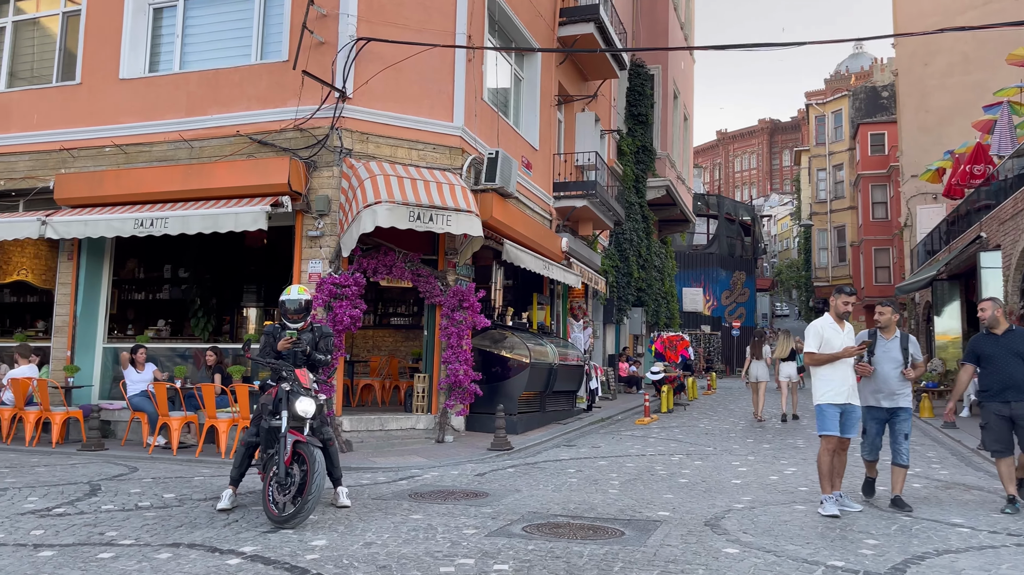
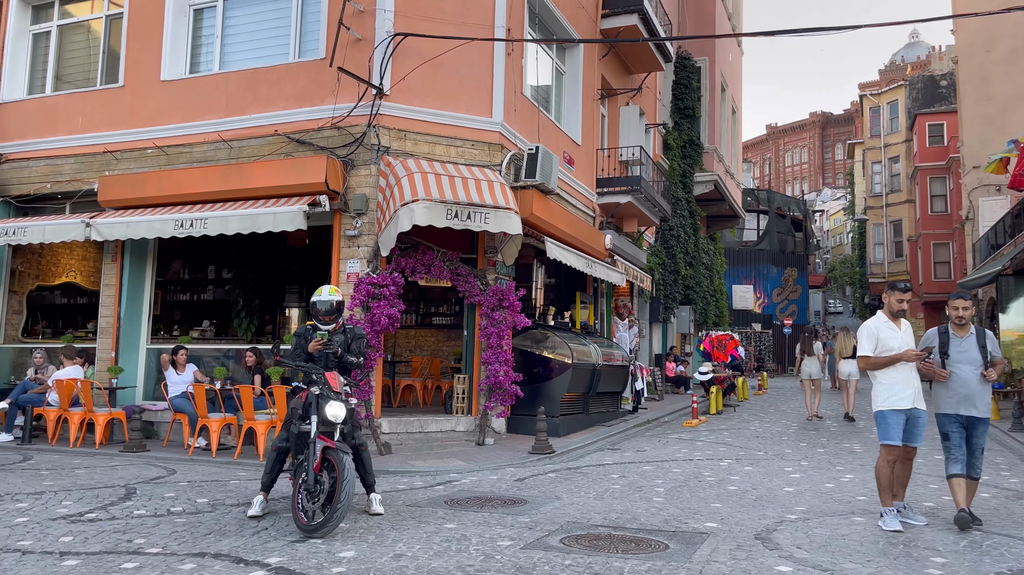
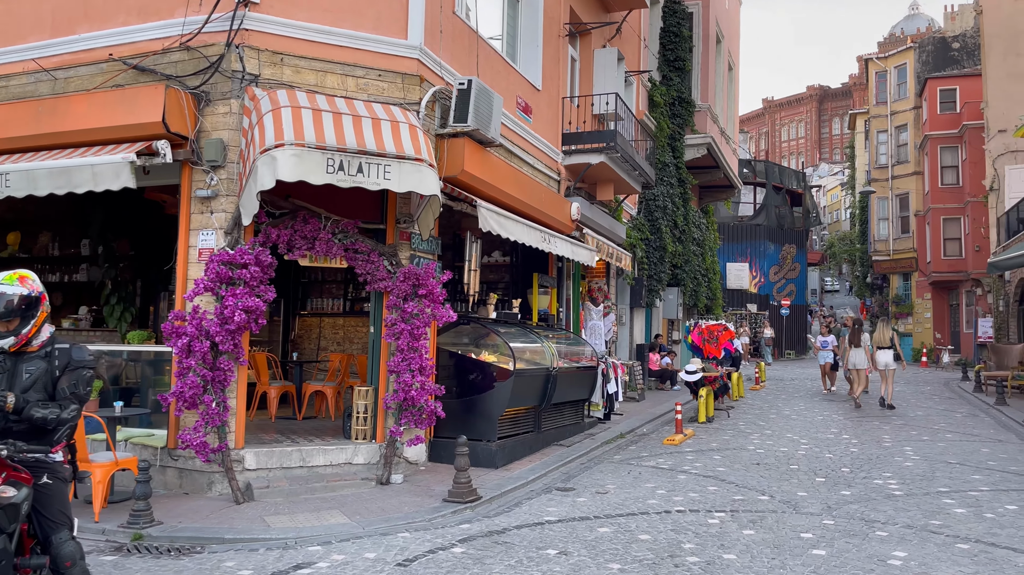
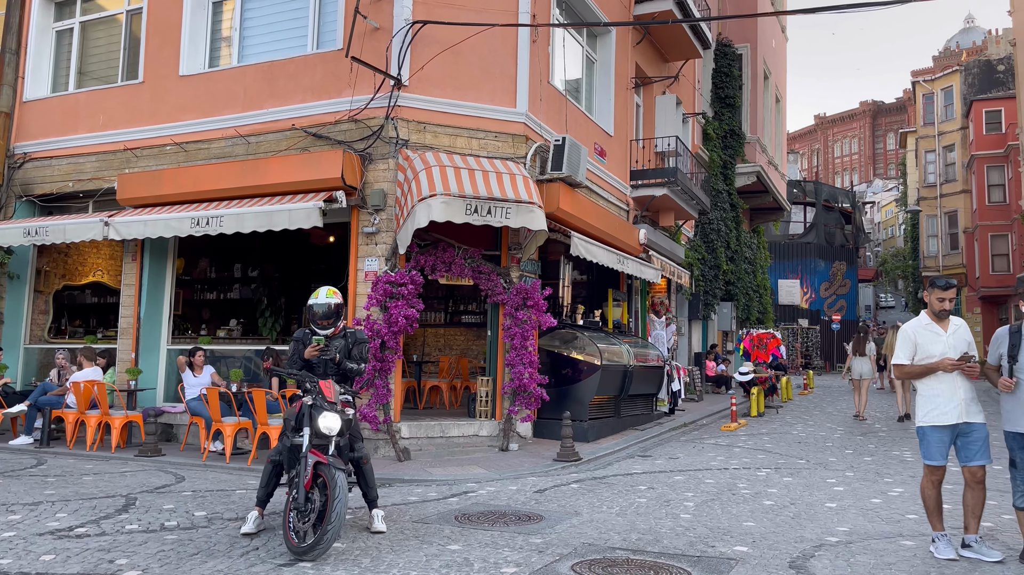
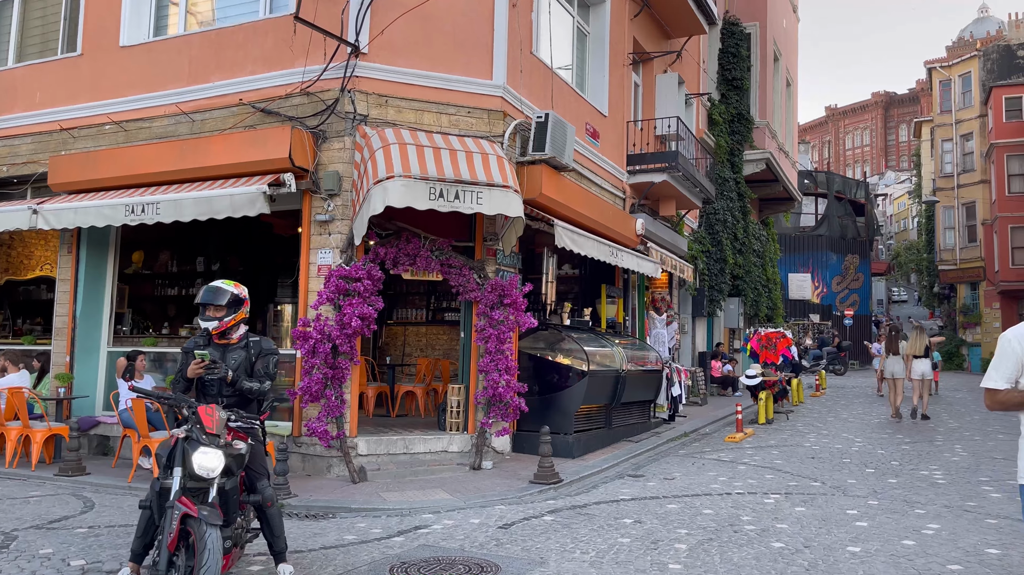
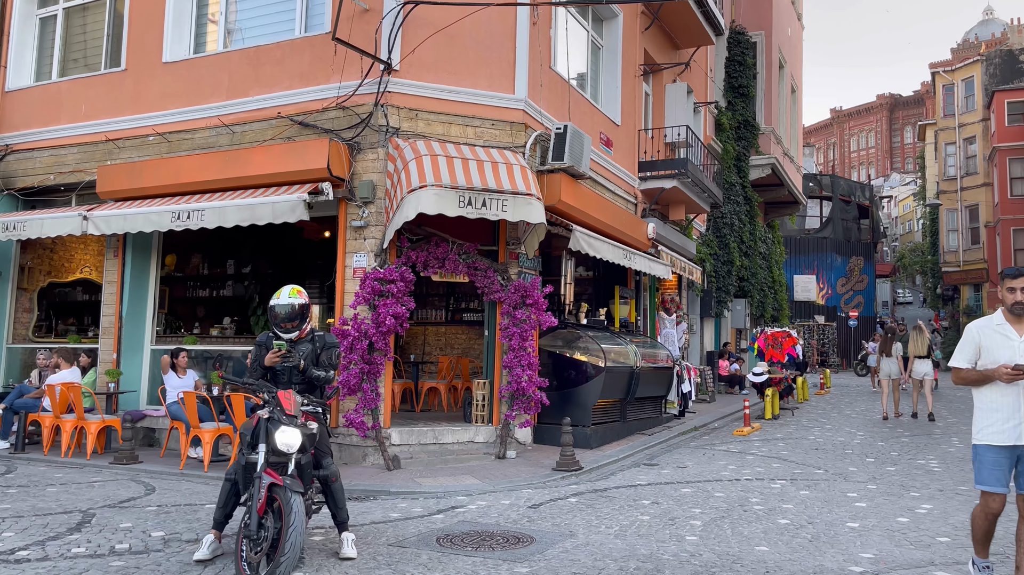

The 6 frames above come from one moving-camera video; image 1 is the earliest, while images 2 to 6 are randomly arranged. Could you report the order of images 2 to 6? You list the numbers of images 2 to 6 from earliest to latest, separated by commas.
2, 4, 6, 5, 3
